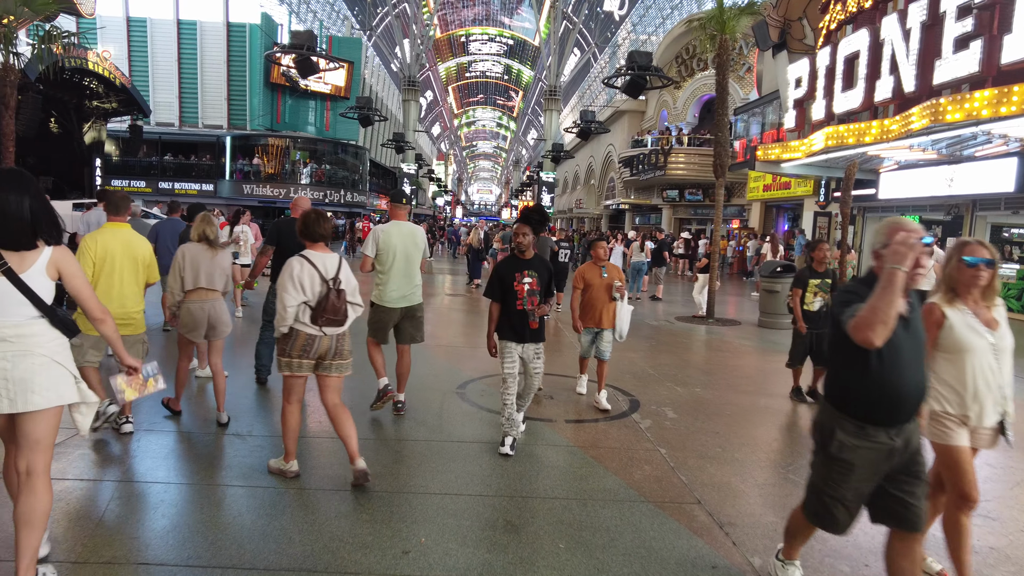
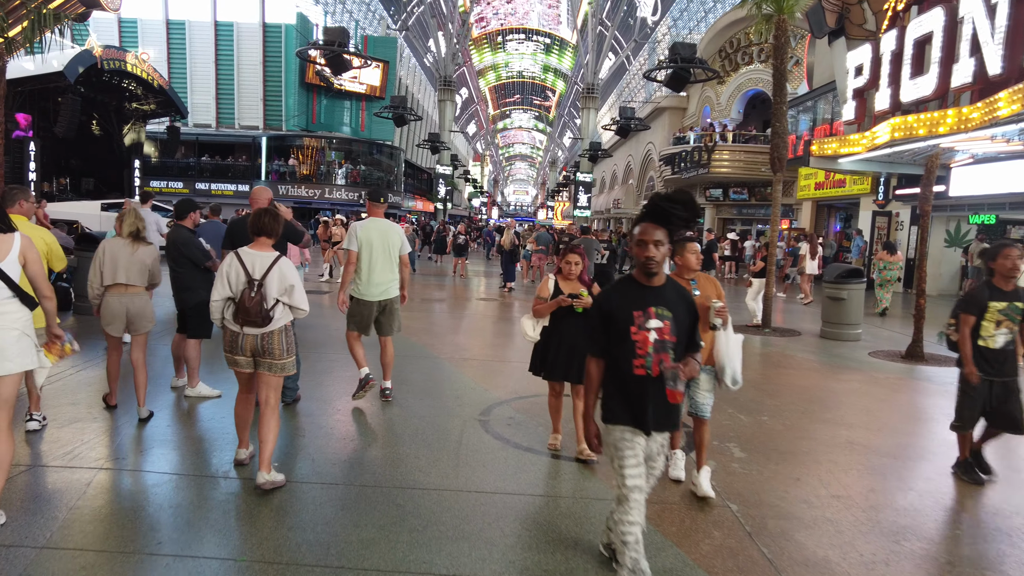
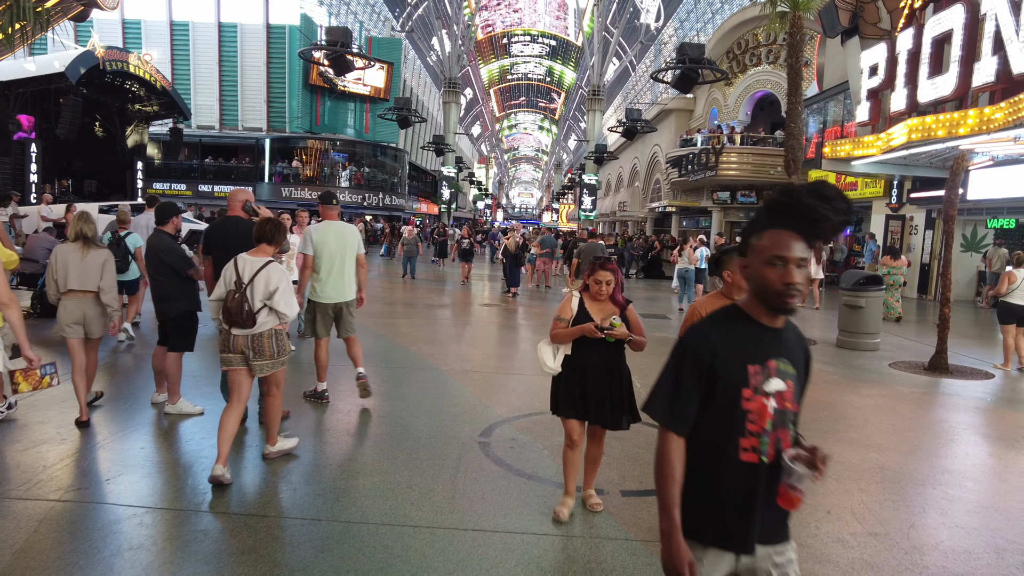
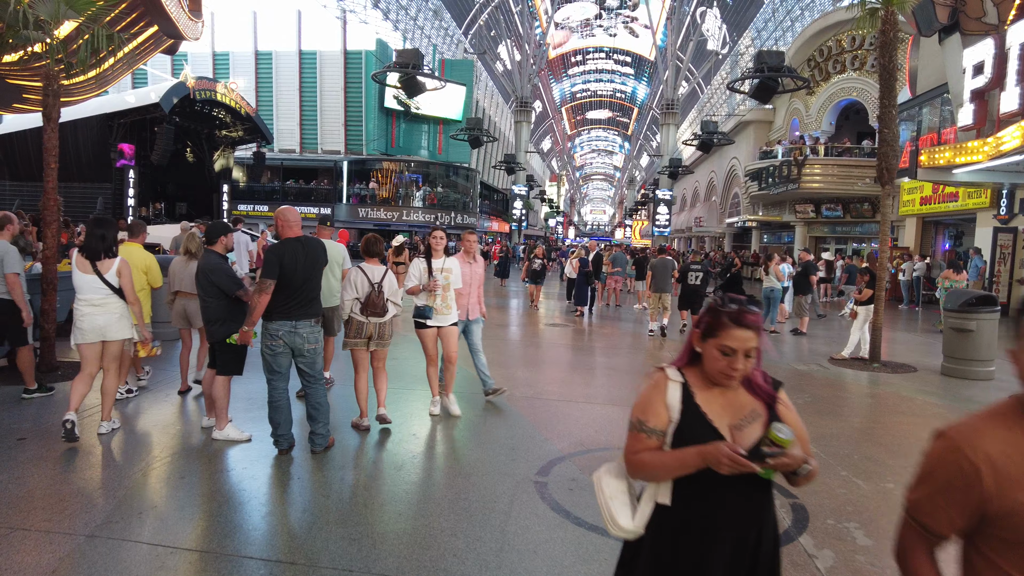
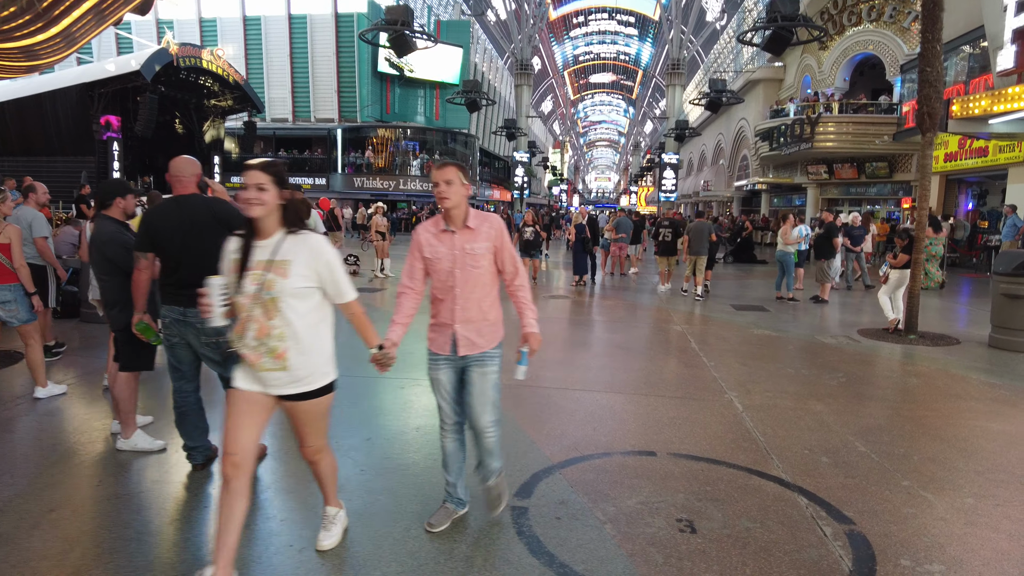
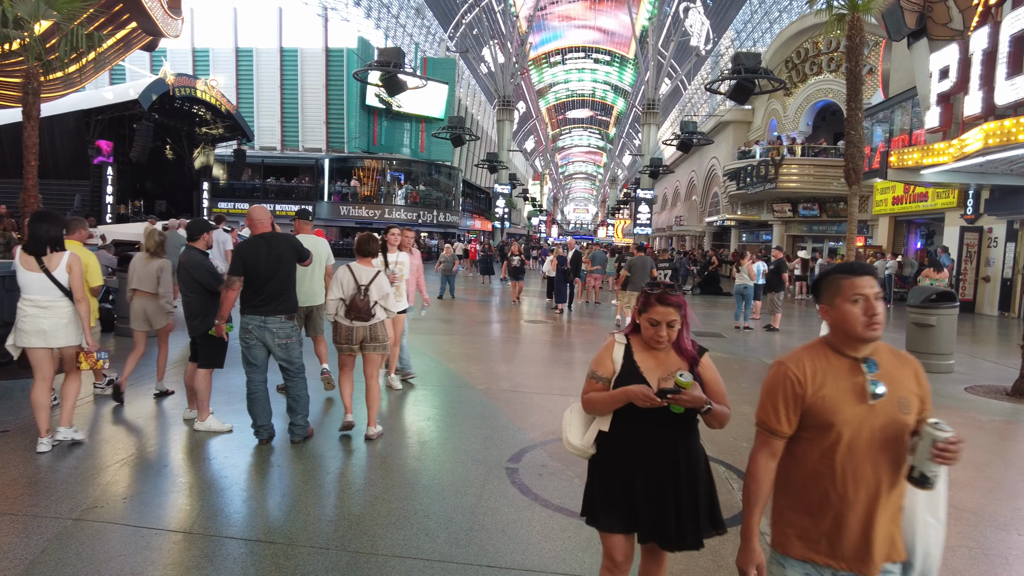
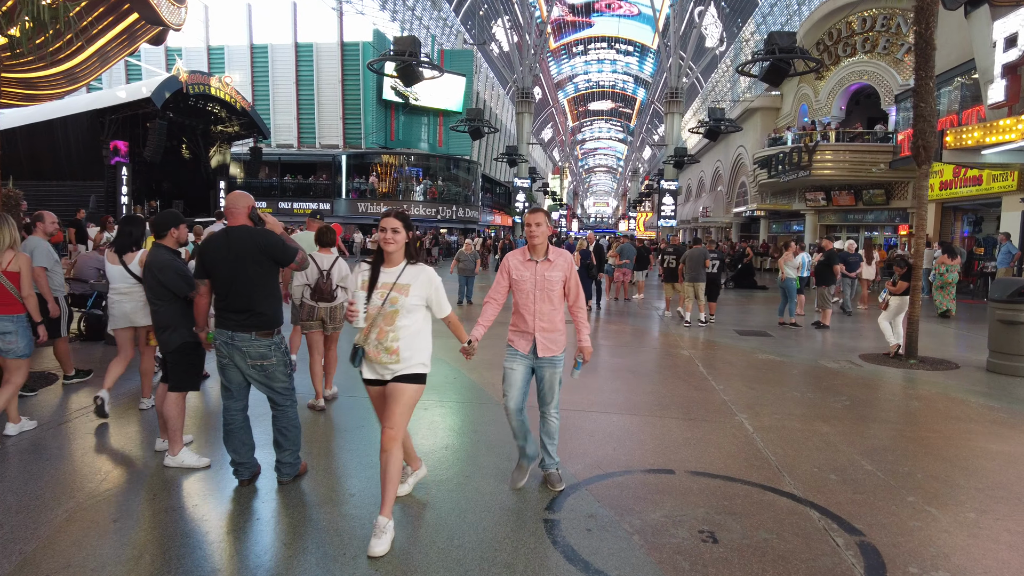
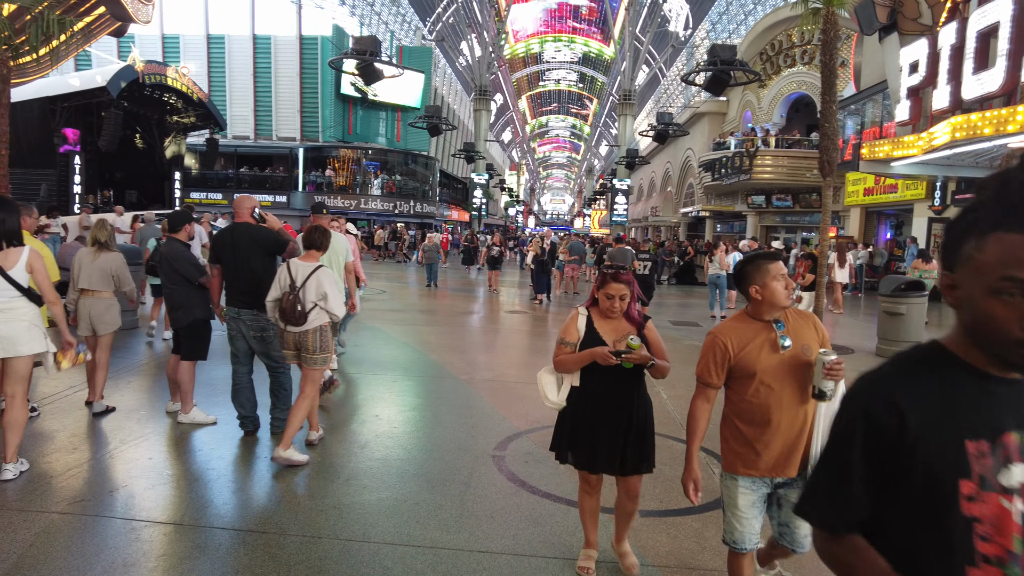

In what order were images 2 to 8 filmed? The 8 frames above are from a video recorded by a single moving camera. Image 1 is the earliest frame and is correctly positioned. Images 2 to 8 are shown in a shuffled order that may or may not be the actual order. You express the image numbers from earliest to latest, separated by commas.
2, 3, 8, 6, 4, 7, 5
